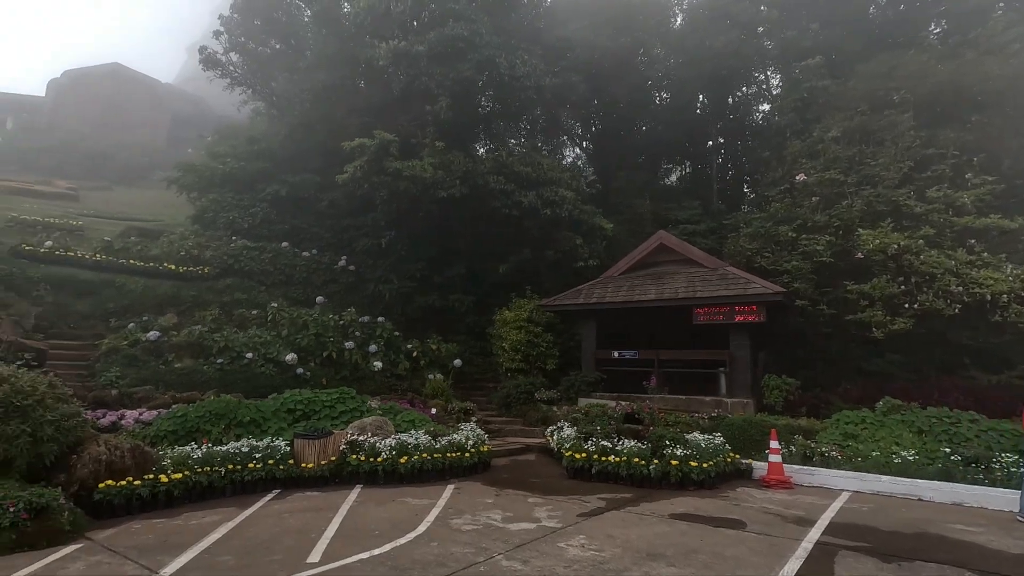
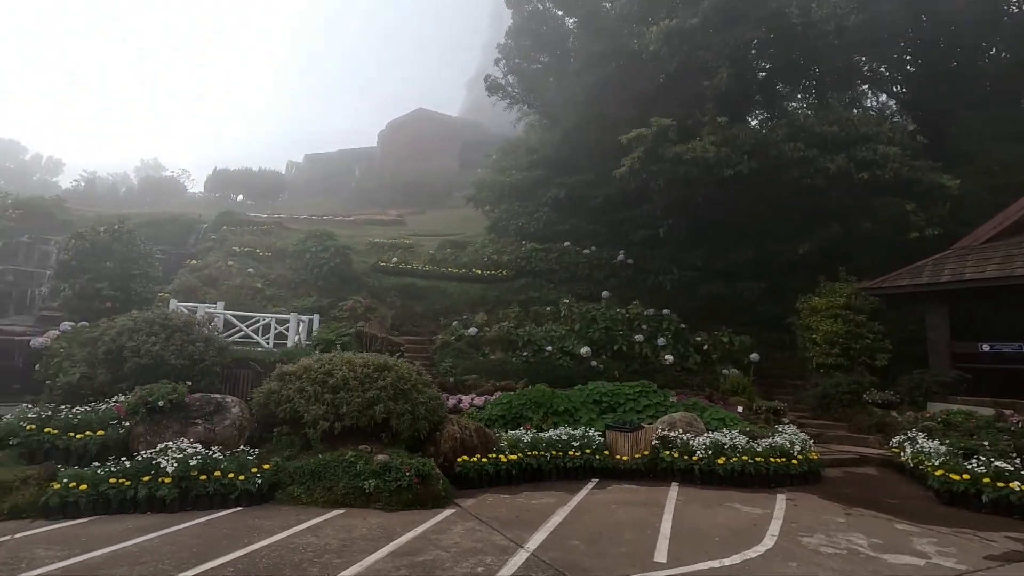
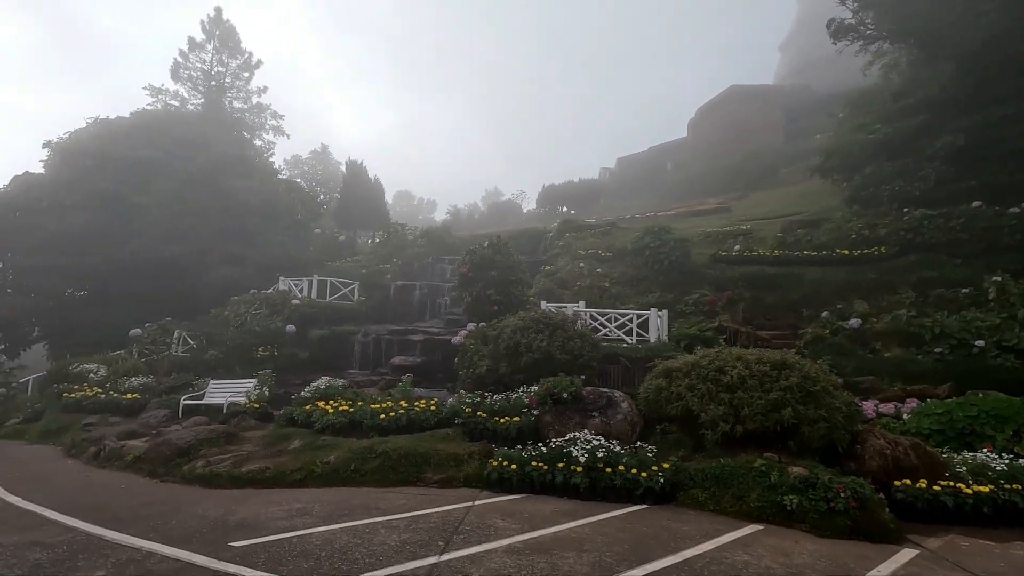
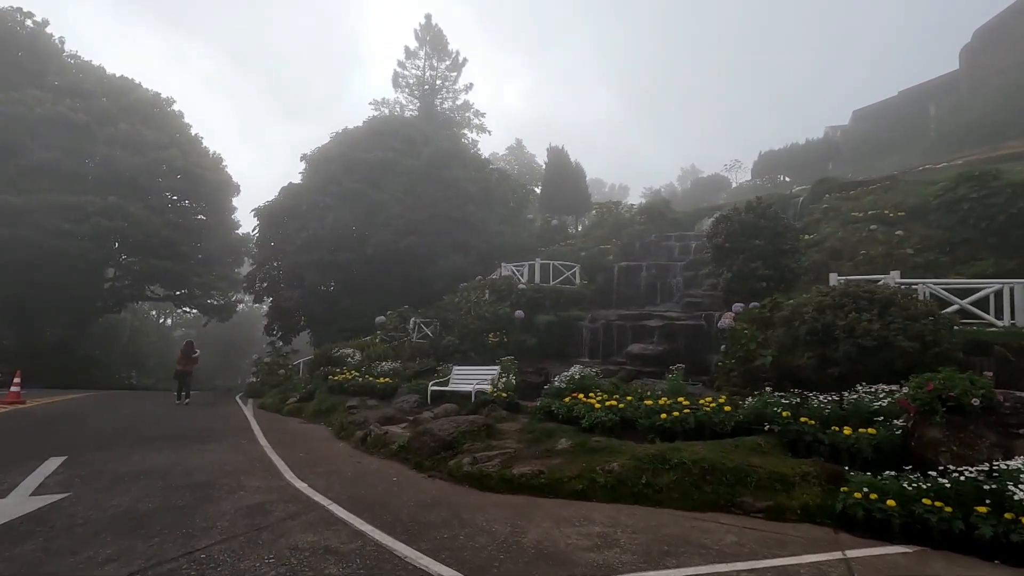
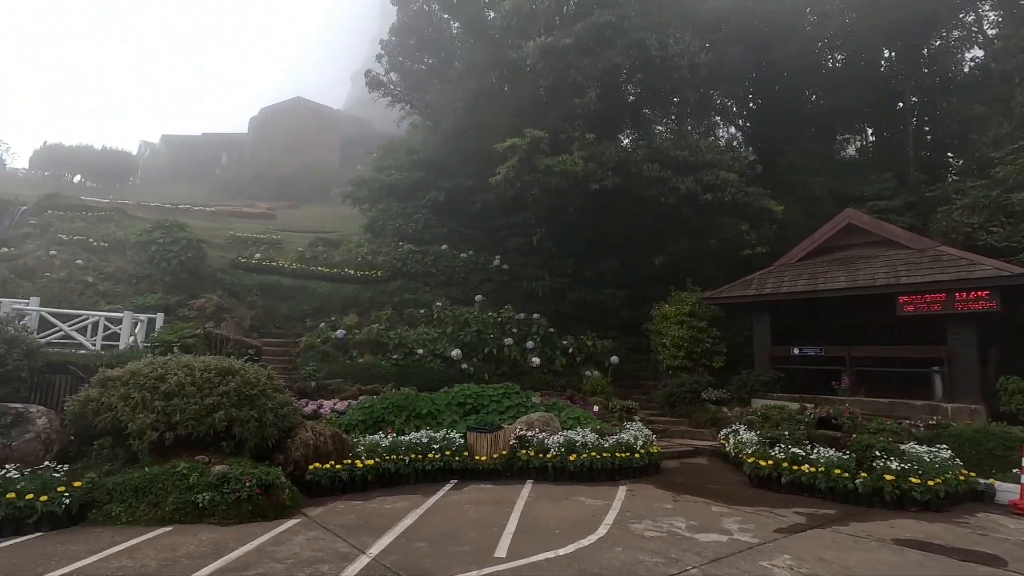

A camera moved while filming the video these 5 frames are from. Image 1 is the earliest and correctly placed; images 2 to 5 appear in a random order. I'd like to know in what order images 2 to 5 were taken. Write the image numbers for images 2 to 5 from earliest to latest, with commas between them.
5, 2, 3, 4
